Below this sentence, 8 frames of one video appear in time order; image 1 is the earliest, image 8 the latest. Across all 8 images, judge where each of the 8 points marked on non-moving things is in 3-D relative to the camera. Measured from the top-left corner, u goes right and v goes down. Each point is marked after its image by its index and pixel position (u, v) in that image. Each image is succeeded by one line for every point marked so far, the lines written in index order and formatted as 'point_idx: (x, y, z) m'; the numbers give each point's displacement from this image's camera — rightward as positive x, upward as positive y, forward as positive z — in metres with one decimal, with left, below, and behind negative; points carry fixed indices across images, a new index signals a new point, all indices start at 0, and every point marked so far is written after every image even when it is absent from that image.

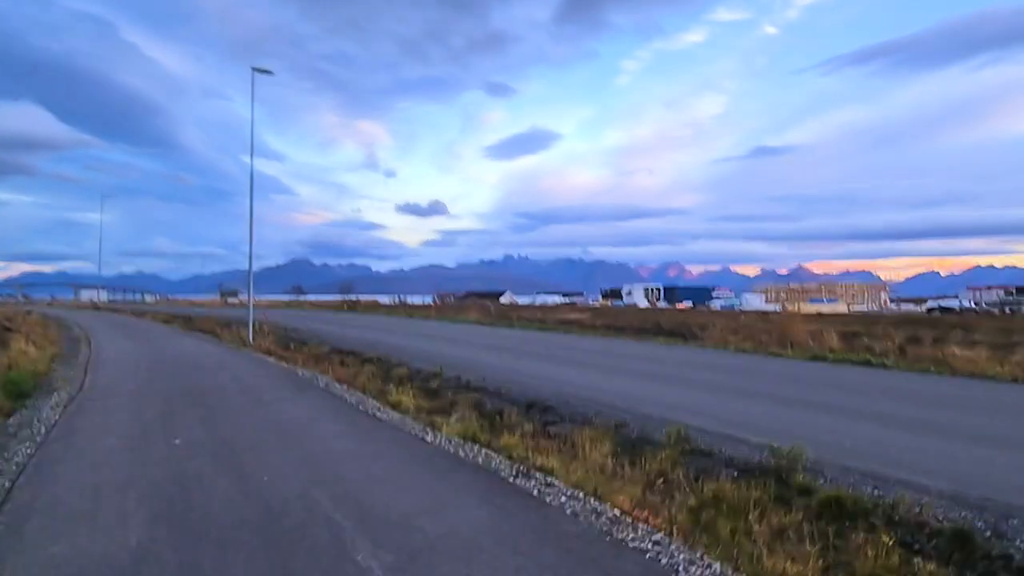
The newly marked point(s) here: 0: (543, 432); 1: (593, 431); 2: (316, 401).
0: (+0.6, -2.9, +14.6) m
1: (+1.5, -2.7, +13.5) m
2: (-4.1, -2.4, +15.1) m
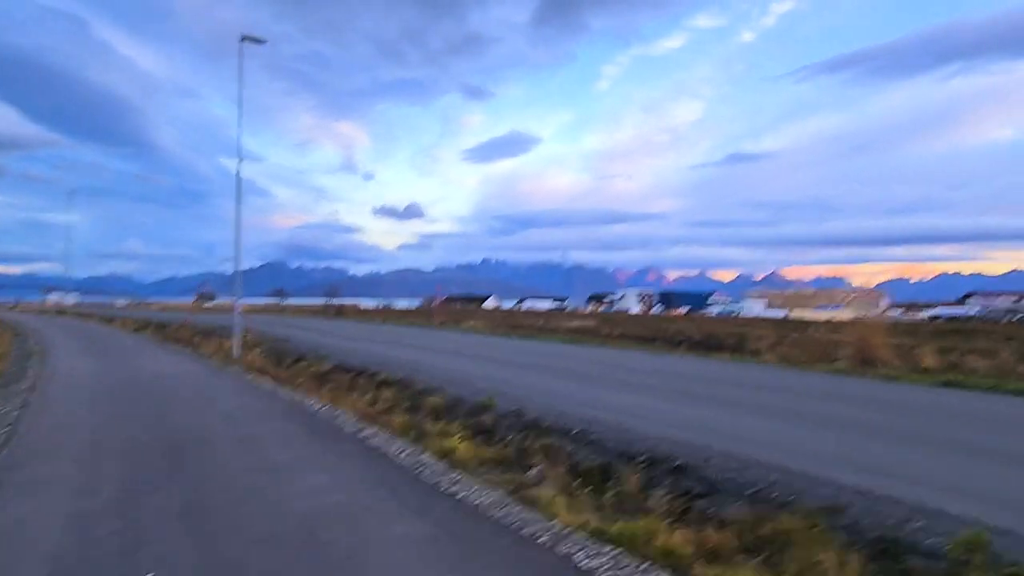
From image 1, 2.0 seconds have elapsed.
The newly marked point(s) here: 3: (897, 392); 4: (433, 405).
0: (+2.5, -3.0, +9.8) m
1: (+3.4, -2.8, +8.8) m
2: (-2.2, -2.6, +10.2) m
3: (+9.9, -2.7, +18.6) m
4: (-2.0, -3.0, +18.3) m
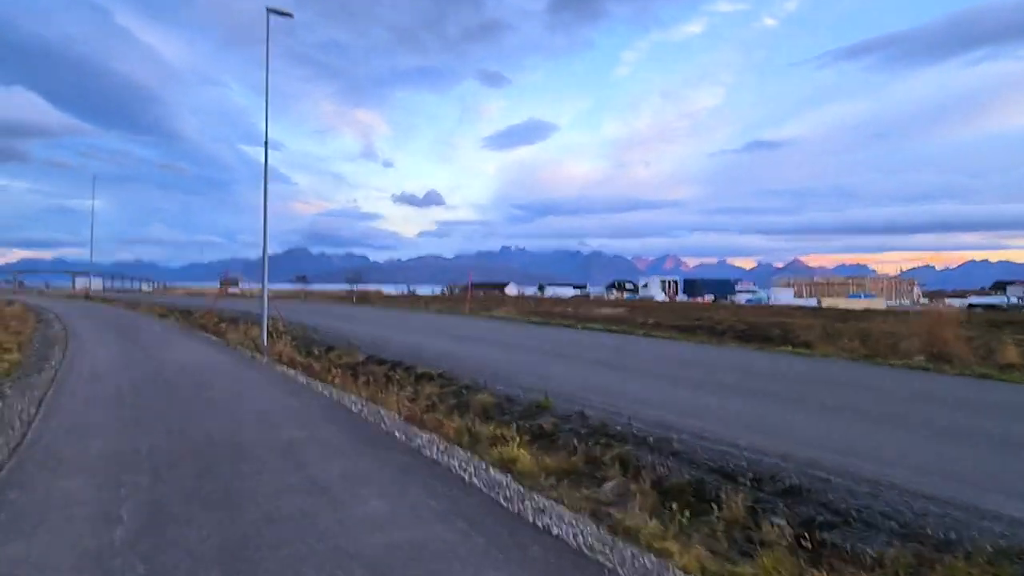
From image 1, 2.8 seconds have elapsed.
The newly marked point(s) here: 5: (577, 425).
0: (+3.6, -2.9, +8.2) m
1: (+4.5, -2.7, +7.1) m
2: (-1.1, -2.4, +8.6) m
3: (+11.2, -2.4, +16.7) m
4: (-0.7, -2.7, +16.7) m
5: (+1.3, -2.7, +14.2) m
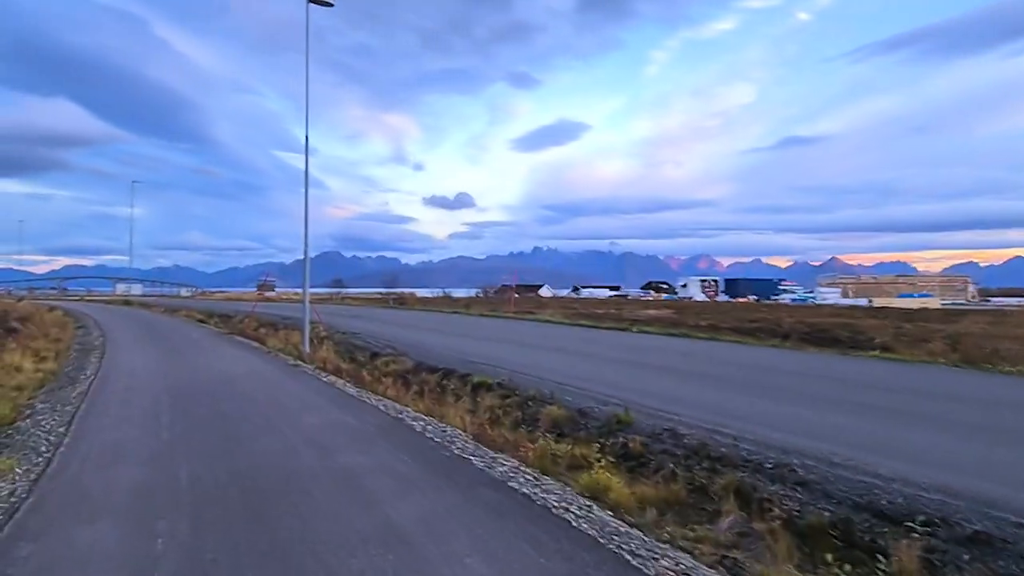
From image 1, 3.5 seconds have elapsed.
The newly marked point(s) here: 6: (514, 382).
0: (+4.7, -2.9, +6.2) m
1: (+5.6, -2.7, +5.1) m
2: (+0.1, -2.4, +6.9) m
3: (+12.7, -2.4, +14.5) m
4: (+0.8, -2.8, +15.0) m
5: (+2.7, -2.7, +12.4) m
6: (0.0, -2.4, +18.9) m
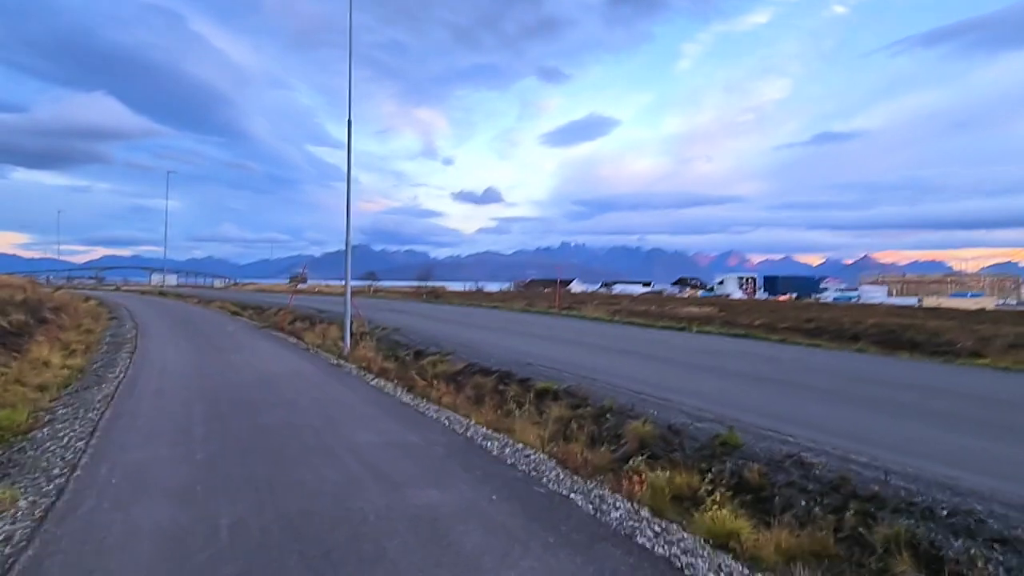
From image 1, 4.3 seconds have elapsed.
0: (+5.8, -2.9, +4.1) m
1: (+6.7, -2.8, +2.9) m
2: (+1.2, -2.4, +4.9) m
3: (+14.1, -2.4, +12.0) m
4: (+2.3, -2.7, +13.0) m
5: (+4.0, -2.7, +10.3) m
6: (+1.6, -2.4, +16.9) m
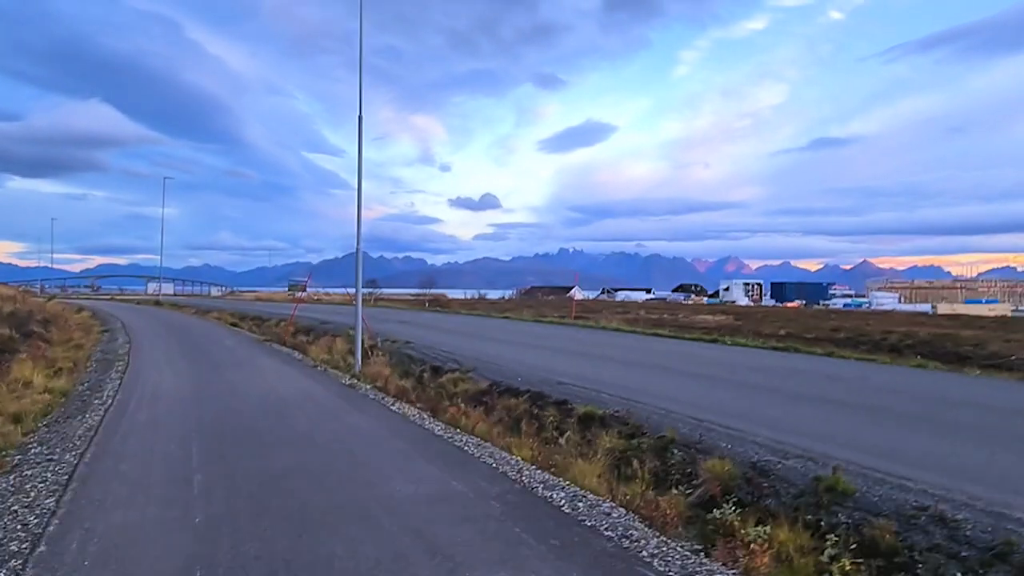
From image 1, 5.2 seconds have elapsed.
0: (+6.7, -3.1, +2.1) m
1: (+7.6, -2.9, +0.9) m
2: (+2.1, -2.6, +2.9) m
3: (+15.0, -2.6, +10.0) m
4: (+3.1, -2.9, +10.9) m
5: (+4.9, -2.9, +8.3) m
6: (+2.5, -2.6, +14.9) m
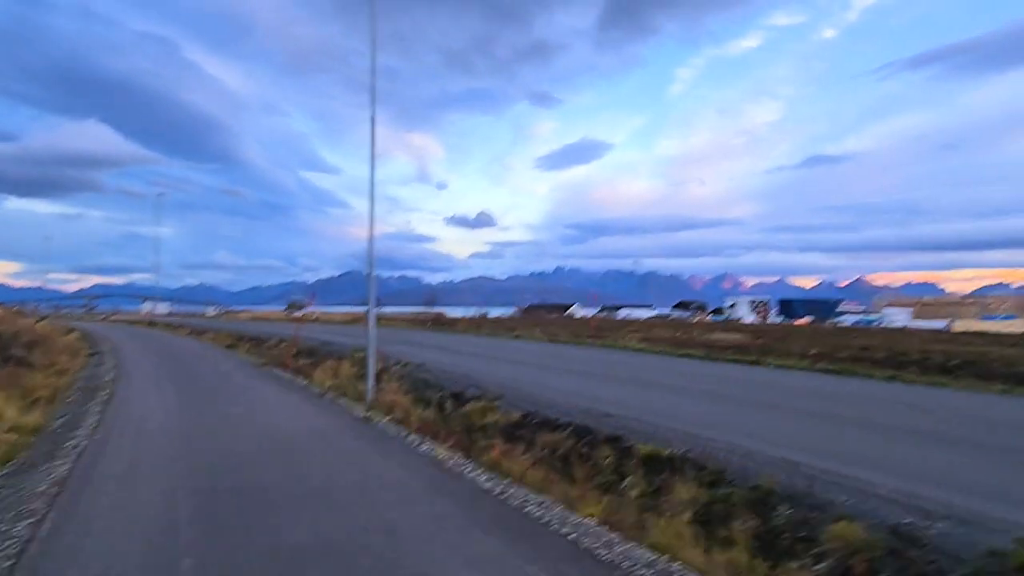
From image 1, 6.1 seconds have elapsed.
0: (+7.7, -3.0, -0.3) m
1: (+8.5, -2.8, -1.5) m
2: (+3.1, -2.6, +0.5) m
3: (+15.9, -2.7, +7.7) m
4: (+4.1, -3.1, +8.5) m
5: (+5.9, -3.0, +5.9) m
6: (+3.4, -2.9, +12.5) m
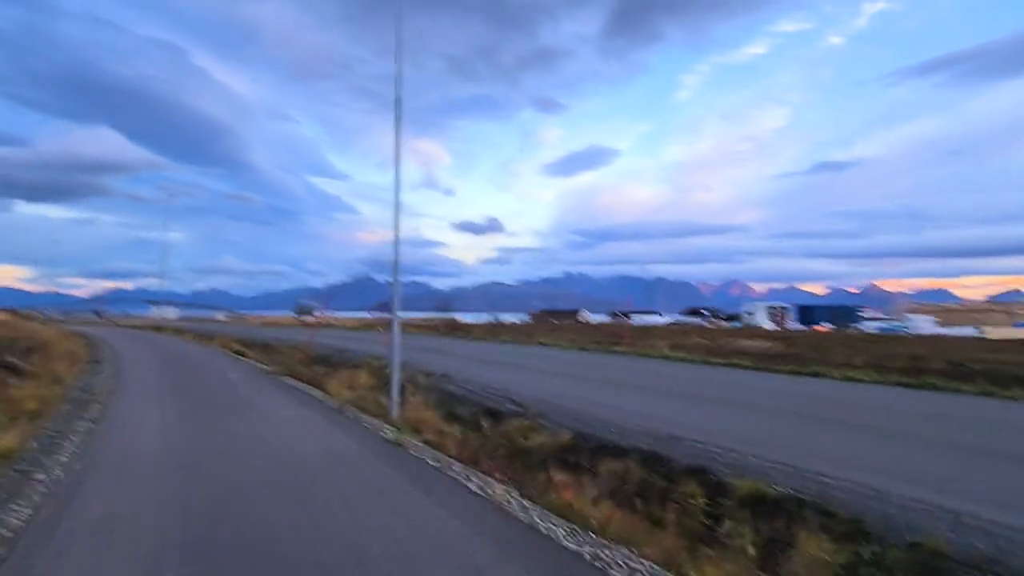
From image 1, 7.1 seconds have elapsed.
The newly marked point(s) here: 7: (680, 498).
0: (+8.6, -2.9, -2.9) m
1: (+9.4, -2.7, -4.1) m
2: (+4.0, -2.5, -2.1) m
3: (+16.9, -2.7, +5.0) m
4: (+5.0, -3.1, +6.0) m
5: (+6.8, -3.0, +3.4) m
6: (+4.4, -2.9, +10.0) m
7: (+2.6, -3.2, +11.2) m
